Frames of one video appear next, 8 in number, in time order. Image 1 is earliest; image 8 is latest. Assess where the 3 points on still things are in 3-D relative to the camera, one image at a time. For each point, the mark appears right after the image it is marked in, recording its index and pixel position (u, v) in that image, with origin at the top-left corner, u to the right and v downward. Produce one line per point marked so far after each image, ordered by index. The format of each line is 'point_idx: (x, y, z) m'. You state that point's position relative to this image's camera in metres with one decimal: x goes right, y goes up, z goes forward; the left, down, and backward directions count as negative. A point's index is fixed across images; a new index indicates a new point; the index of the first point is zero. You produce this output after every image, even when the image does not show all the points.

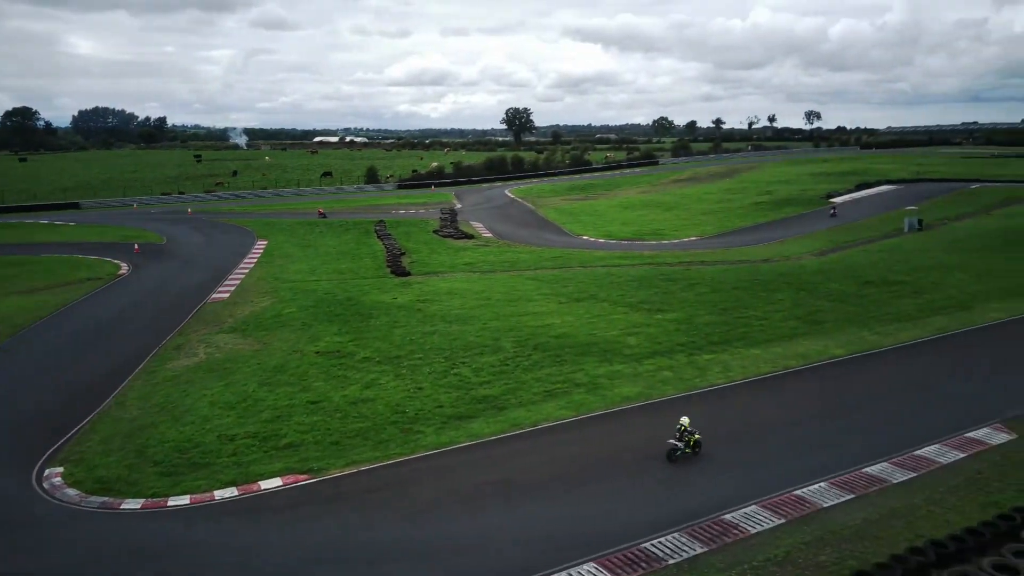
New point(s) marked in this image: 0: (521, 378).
0: (+0.2, -2.1, +20.0) m
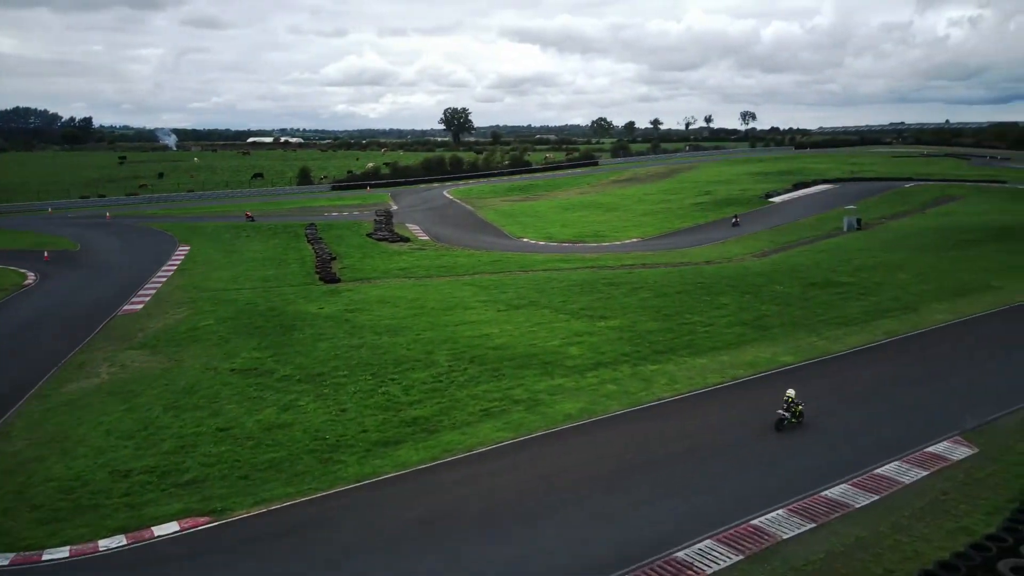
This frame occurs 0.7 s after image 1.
0: (-1.3, -2.4, +18.5) m
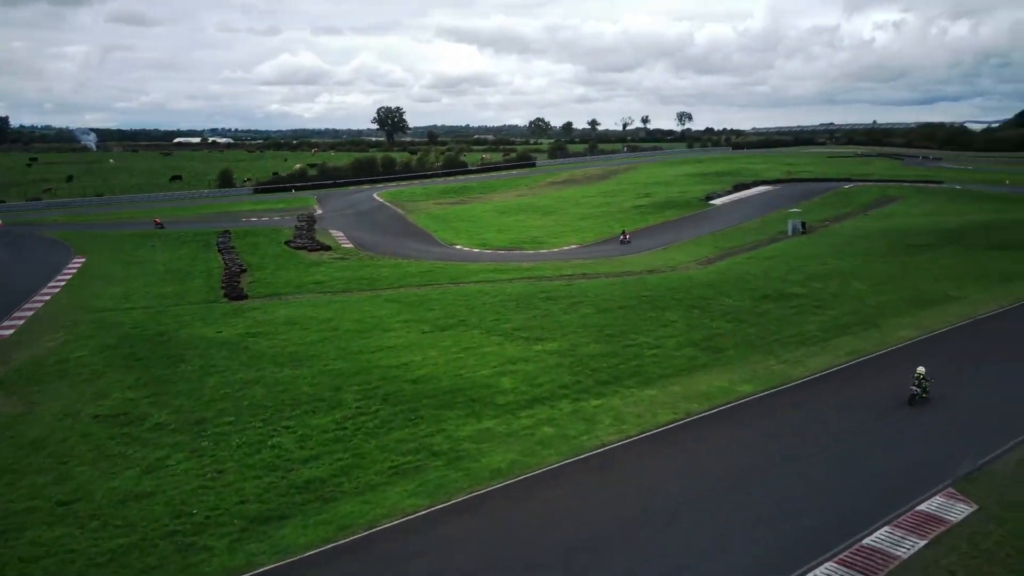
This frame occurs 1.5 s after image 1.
0: (-2.7, -2.9, +15.3) m
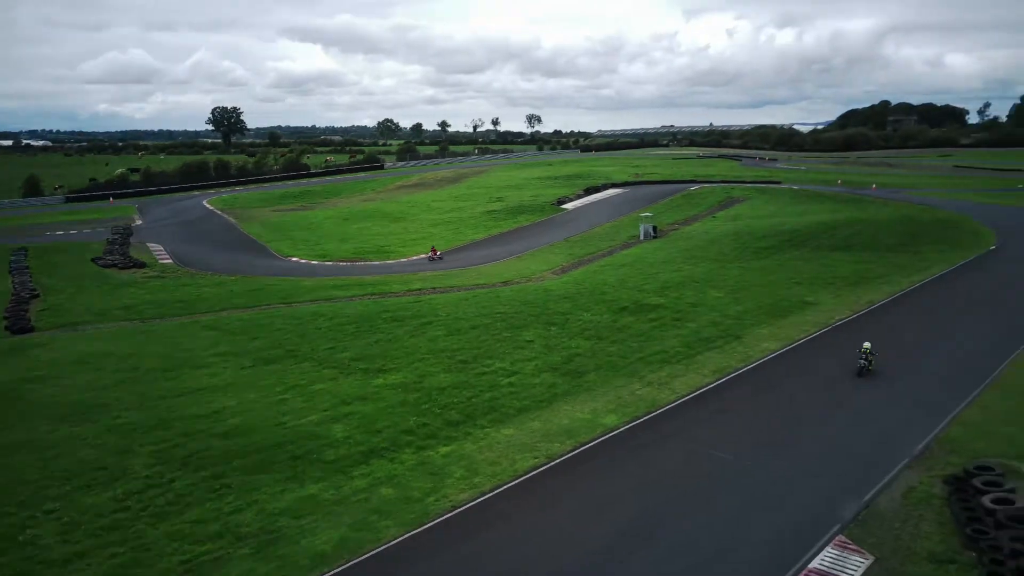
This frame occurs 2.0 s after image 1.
0: (-5.2, -3.6, +12.1) m
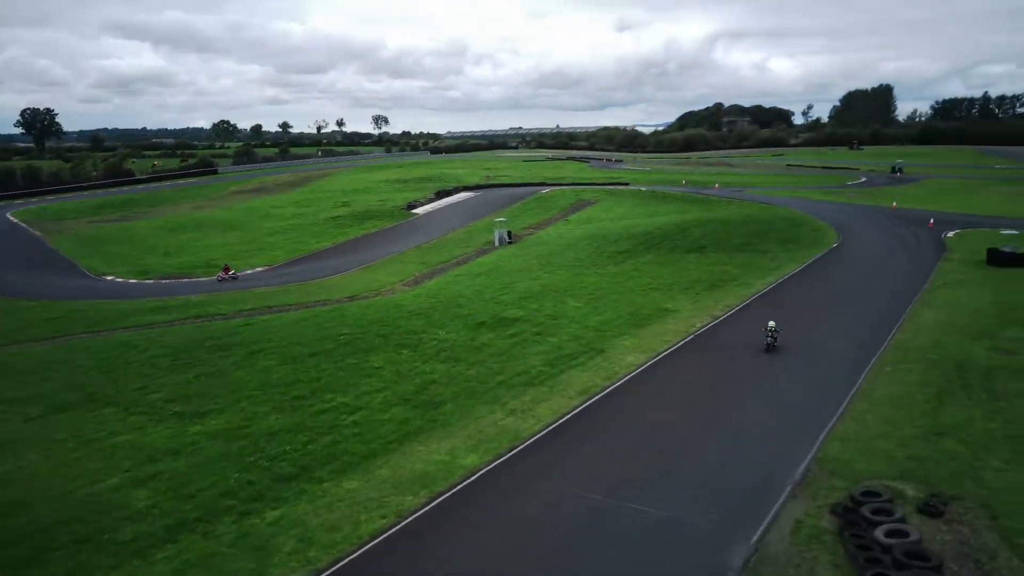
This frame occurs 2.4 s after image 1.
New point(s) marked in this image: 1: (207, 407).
0: (-7.0, -4.2, +8.9) m
1: (-6.4, -2.5, +17.7) m
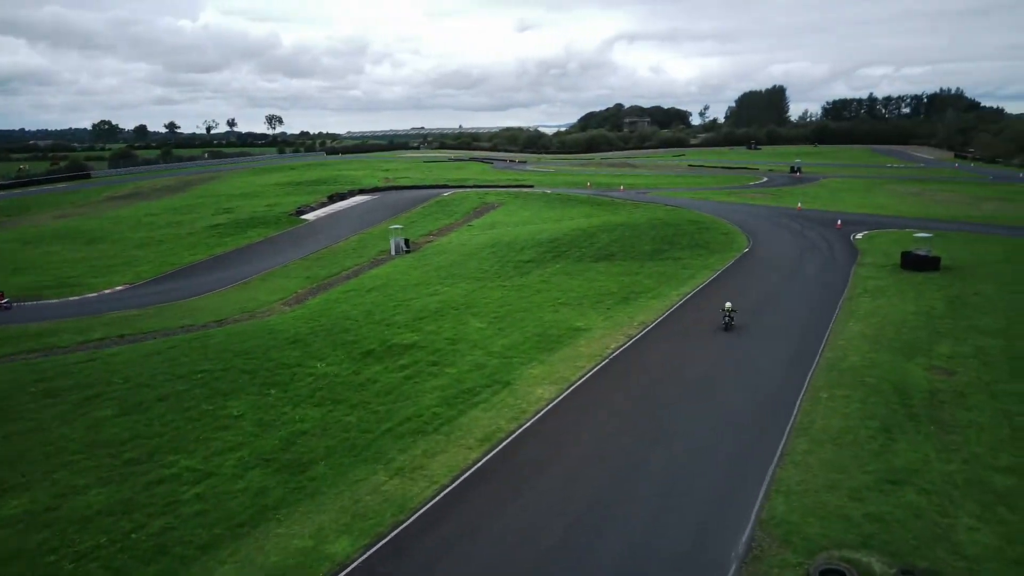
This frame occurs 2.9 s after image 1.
0: (-7.9, -4.9, +5.2) m
1: (-8.3, -3.1, +14.0) m
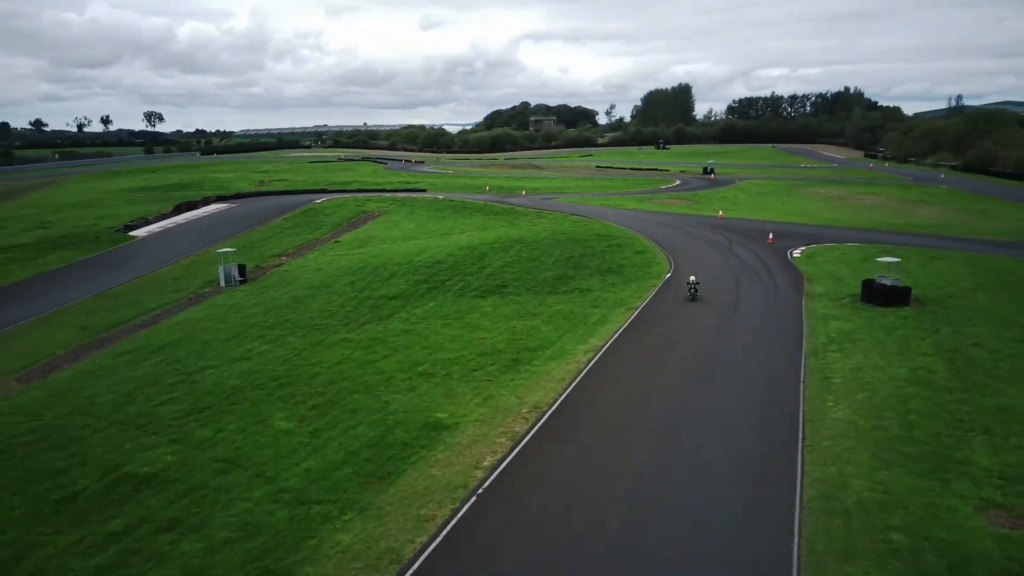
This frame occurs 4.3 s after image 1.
0: (-9.1, -6.4, -3.7) m
1: (-10.5, -4.7, +5.0) m
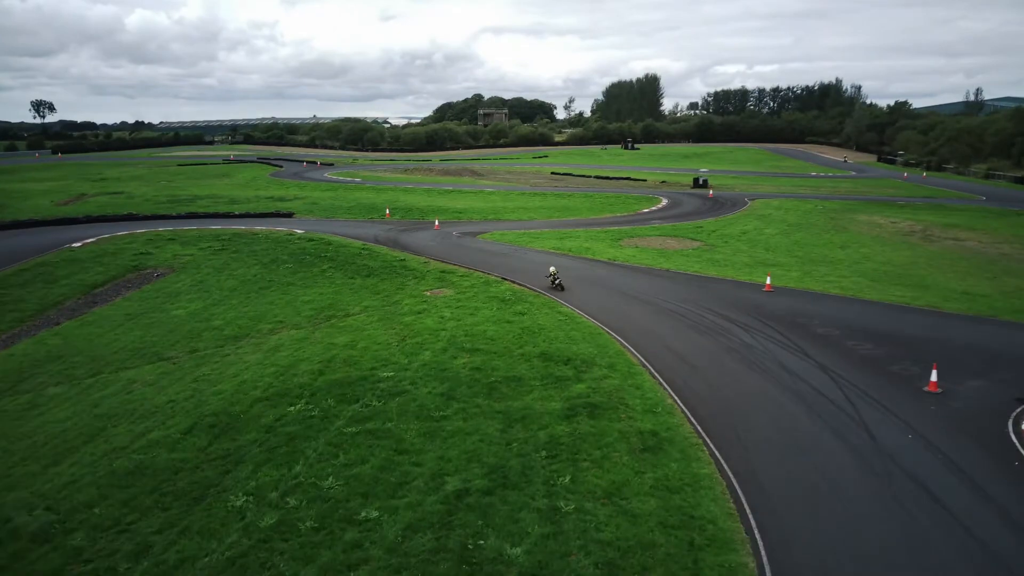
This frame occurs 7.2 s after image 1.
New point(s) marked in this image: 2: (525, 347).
0: (-10.4, -10.9, -26.4) m
1: (-12.2, -9.1, -17.7) m
2: (+0.3, -1.2, +19.6) m
